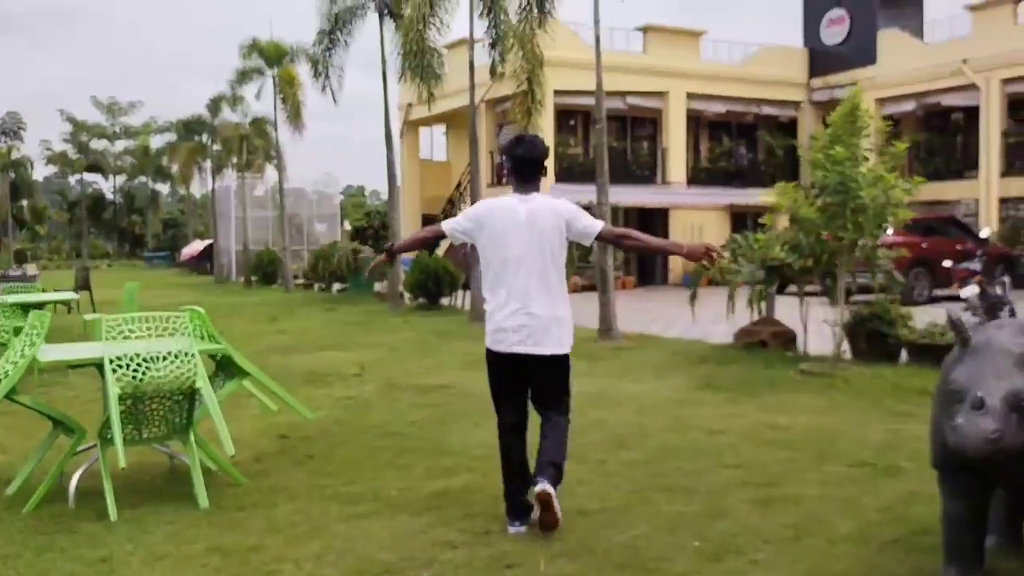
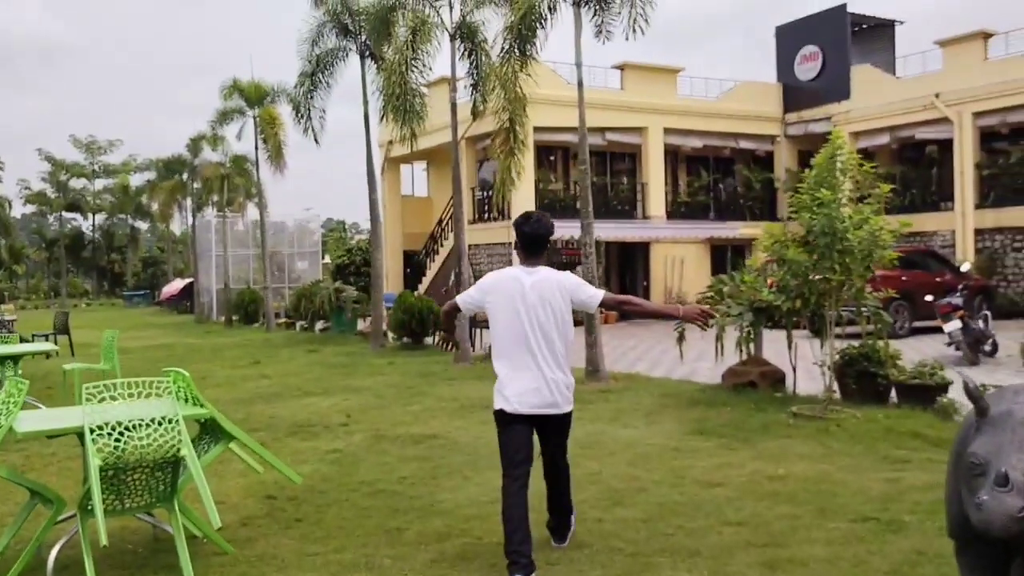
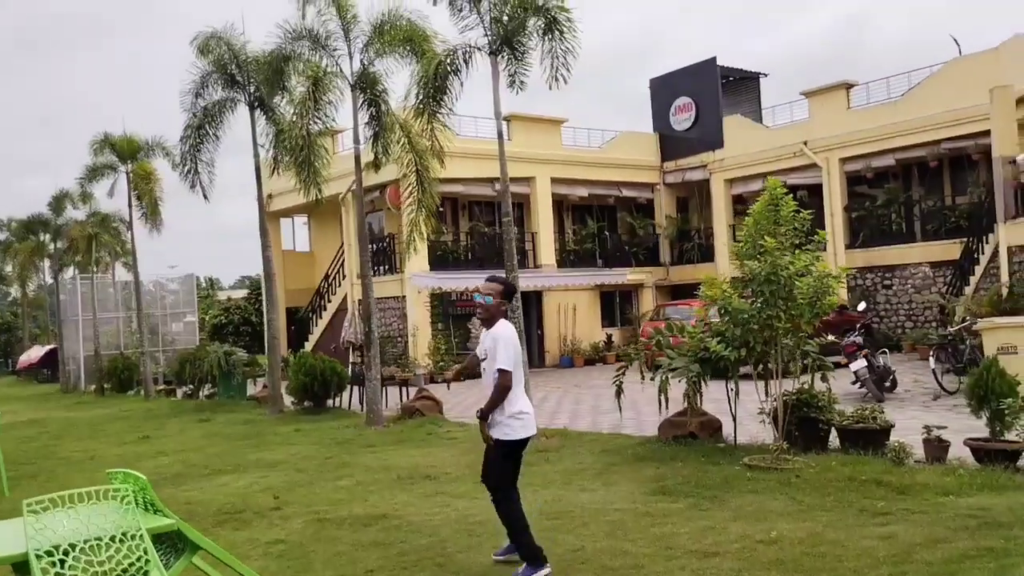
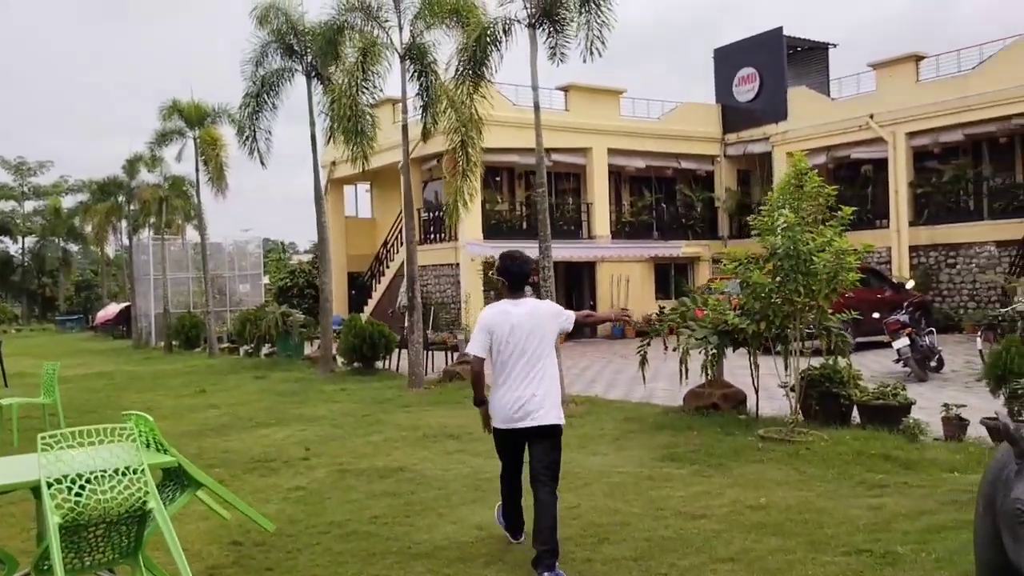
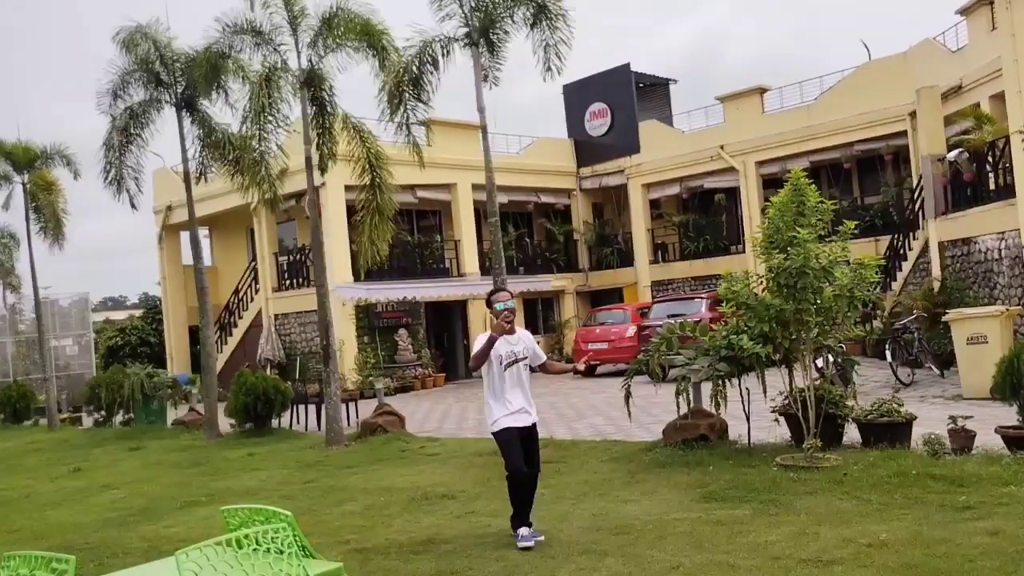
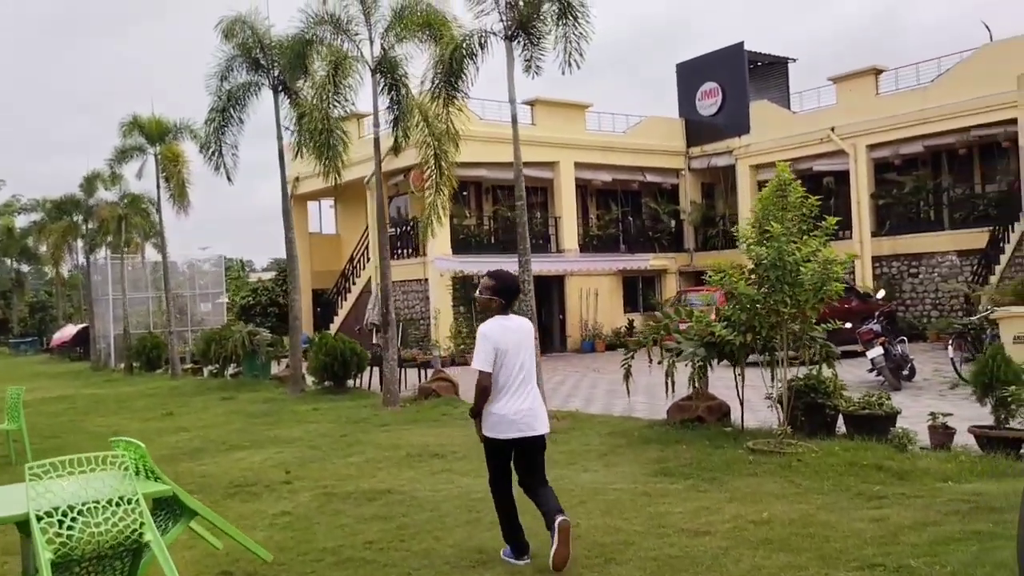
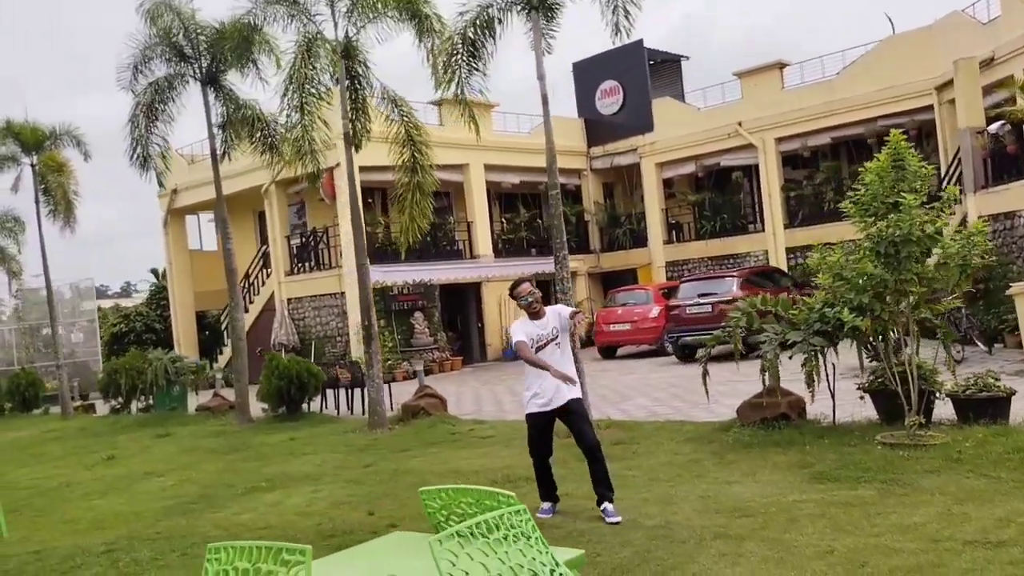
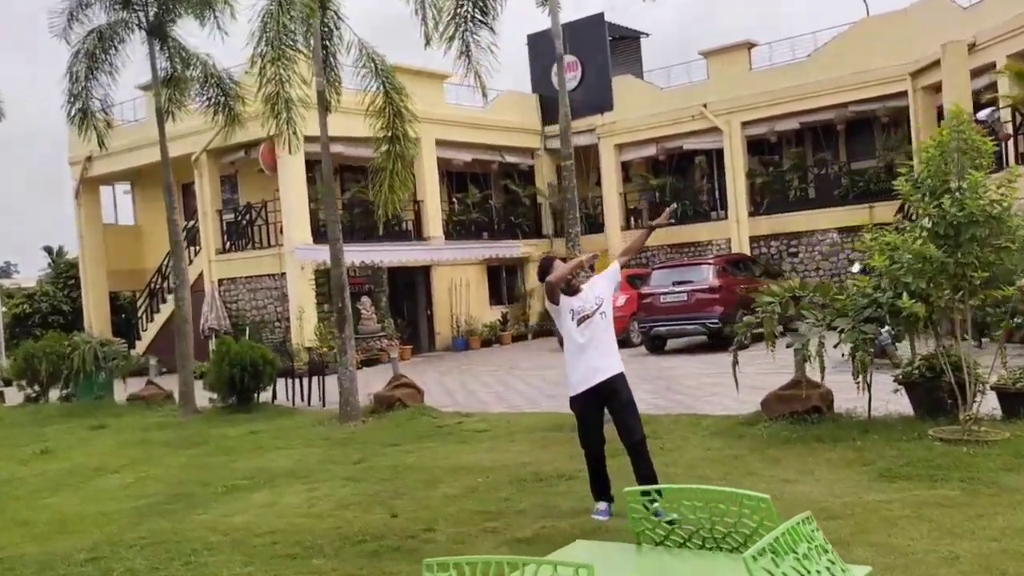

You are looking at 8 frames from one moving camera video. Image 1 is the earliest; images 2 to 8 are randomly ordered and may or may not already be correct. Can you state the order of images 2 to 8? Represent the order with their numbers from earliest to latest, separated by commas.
2, 4, 6, 3, 5, 7, 8
